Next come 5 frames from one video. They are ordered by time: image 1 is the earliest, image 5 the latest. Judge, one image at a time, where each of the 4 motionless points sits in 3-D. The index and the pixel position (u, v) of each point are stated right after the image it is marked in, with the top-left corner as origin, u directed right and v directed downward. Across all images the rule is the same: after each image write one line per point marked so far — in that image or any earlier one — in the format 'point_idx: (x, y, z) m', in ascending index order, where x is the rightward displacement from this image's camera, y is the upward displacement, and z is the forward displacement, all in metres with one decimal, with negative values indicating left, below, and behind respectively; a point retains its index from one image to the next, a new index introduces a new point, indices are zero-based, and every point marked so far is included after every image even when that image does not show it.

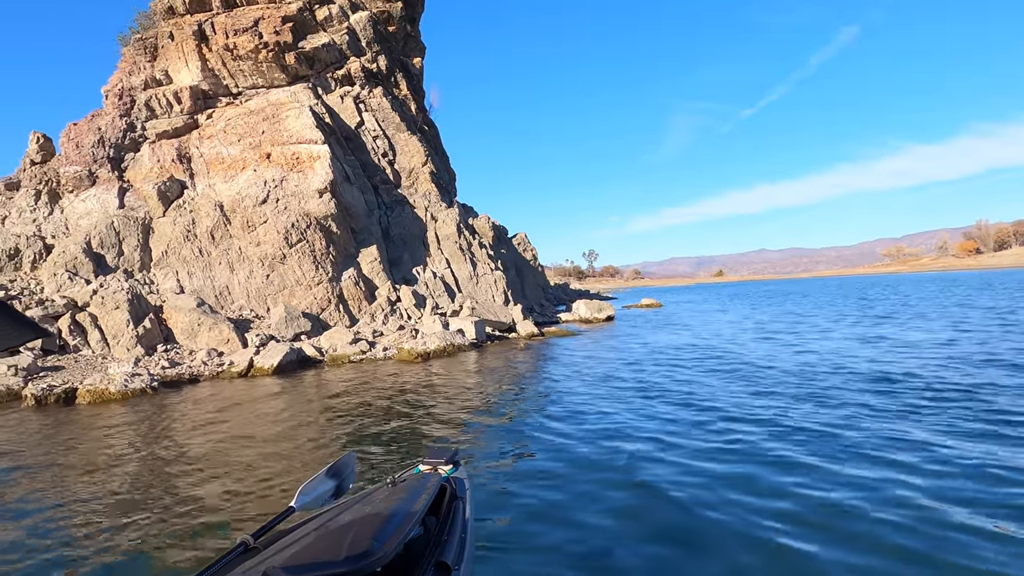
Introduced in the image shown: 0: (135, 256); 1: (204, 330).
0: (-13.0, +1.1, +19.1) m
1: (-9.6, -1.3, +17.3) m
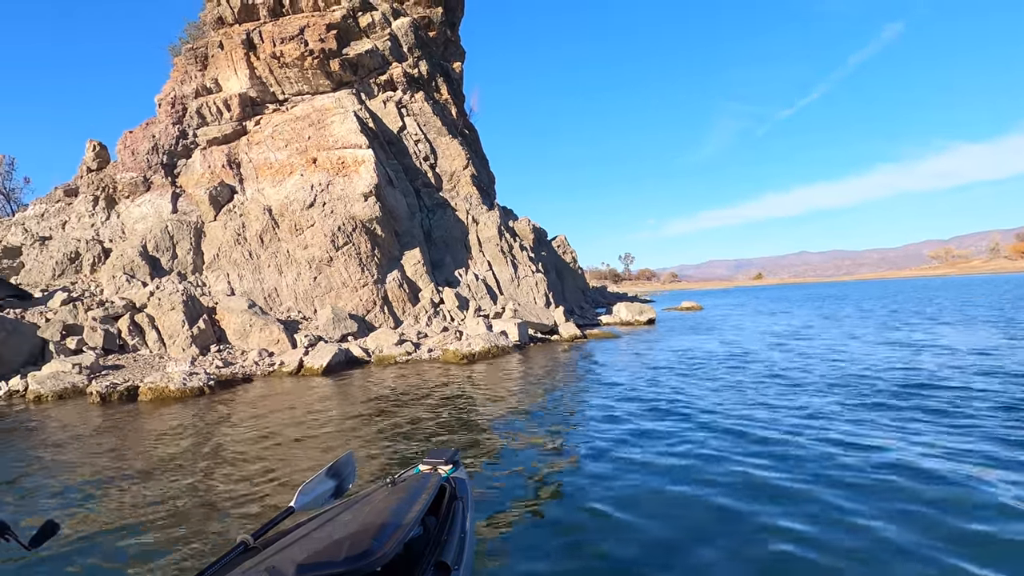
0: (-11.5, +1.0, +19.7) m
1: (-8.2, -1.4, +17.6) m
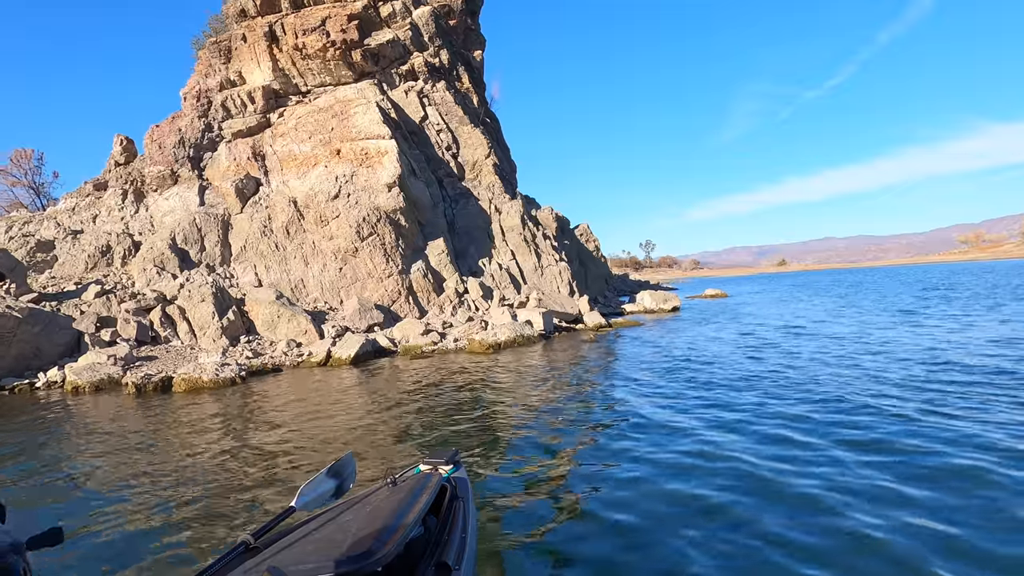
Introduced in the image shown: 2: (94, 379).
0: (-10.6, +1.3, +19.9) m
1: (-7.4, -1.1, +17.8) m
2: (-11.0, -2.4, +14.5) m
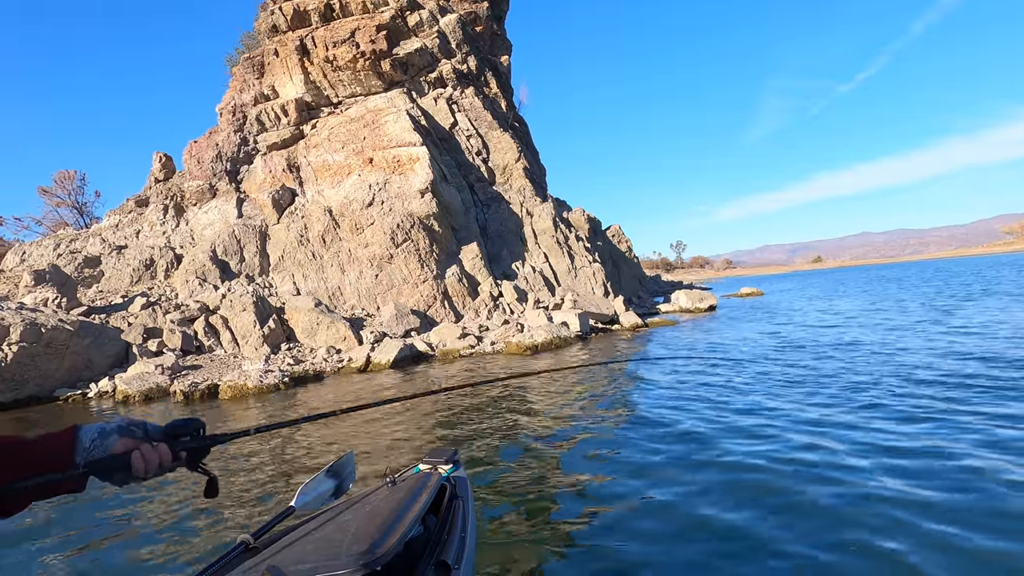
0: (-9.4, +1.0, +20.2) m
1: (-6.2, -1.3, +18.0) m
2: (-9.9, -2.7, +14.8) m
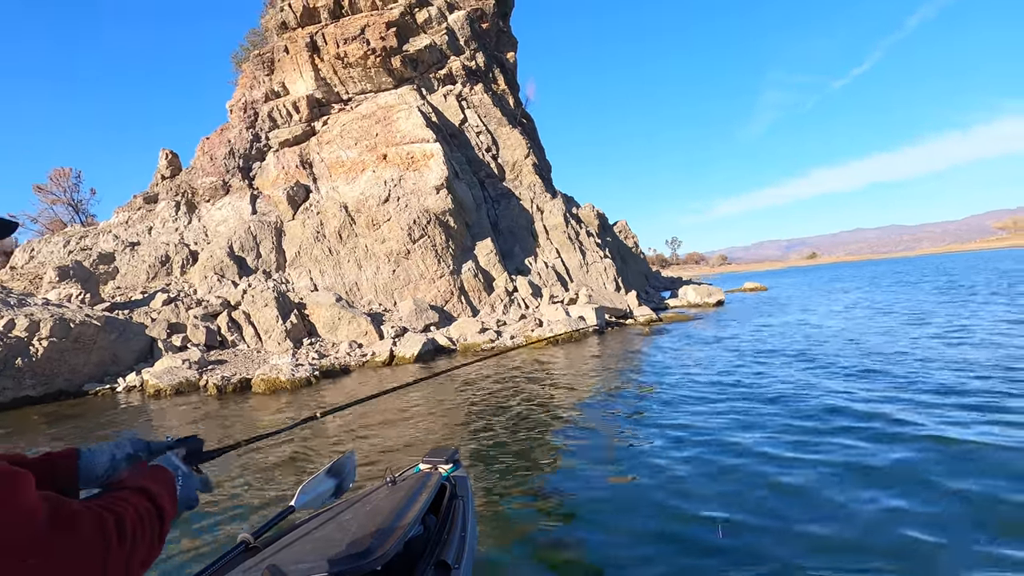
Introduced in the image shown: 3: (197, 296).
0: (-8.9, +1.1, +20.4) m
1: (-5.6, -1.2, +18.3) m
2: (-9.2, -2.6, +15.0) m
3: (-10.6, -0.3, +18.7) m
